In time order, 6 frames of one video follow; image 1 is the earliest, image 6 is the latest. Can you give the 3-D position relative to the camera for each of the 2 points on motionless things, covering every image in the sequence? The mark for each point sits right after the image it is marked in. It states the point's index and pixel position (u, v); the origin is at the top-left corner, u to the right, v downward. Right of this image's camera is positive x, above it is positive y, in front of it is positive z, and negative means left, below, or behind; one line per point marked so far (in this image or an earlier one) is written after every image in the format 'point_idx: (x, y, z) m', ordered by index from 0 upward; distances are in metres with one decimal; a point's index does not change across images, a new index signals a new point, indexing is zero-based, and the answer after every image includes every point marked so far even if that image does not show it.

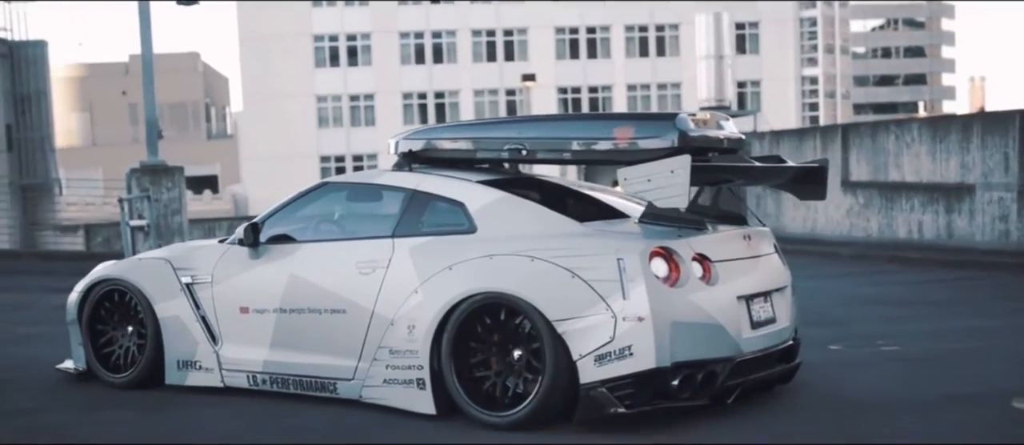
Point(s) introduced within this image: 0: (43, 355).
0: (-3.3, -0.9, +9.5) m
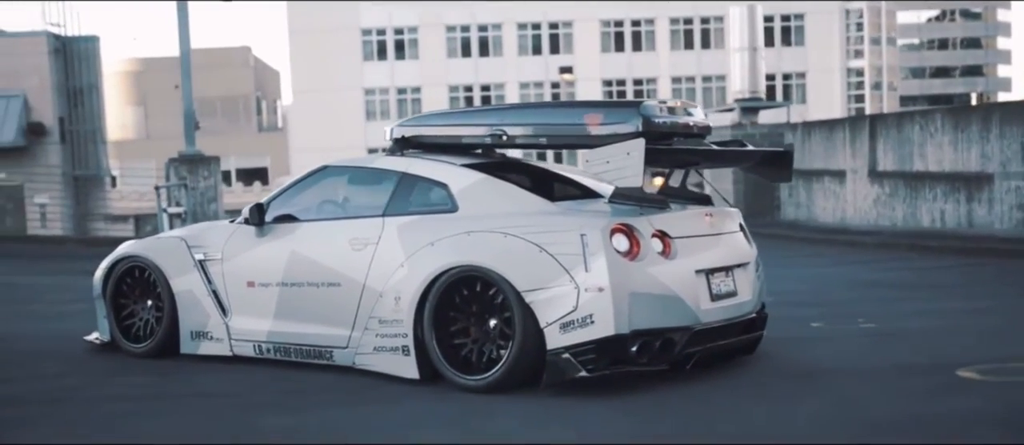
0: (-3.3, -0.8, +10.2) m
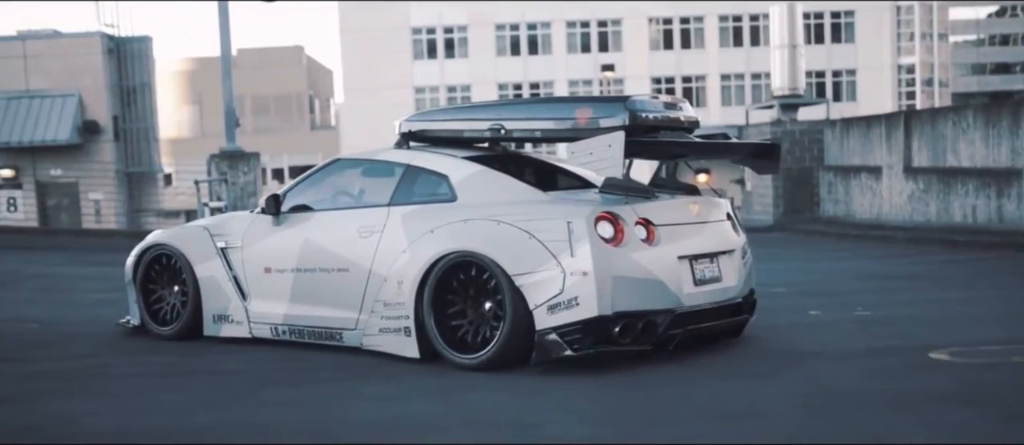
0: (-3.2, -0.7, +10.8) m
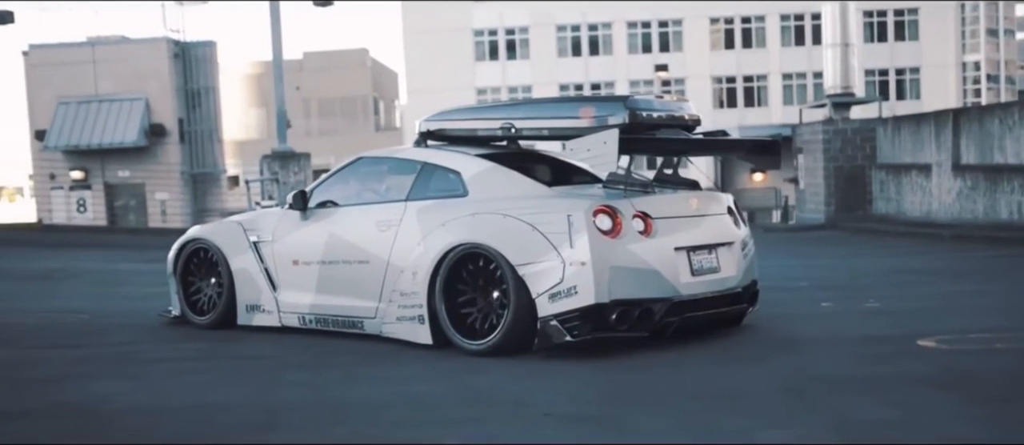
0: (-3.0, -0.7, +11.4) m
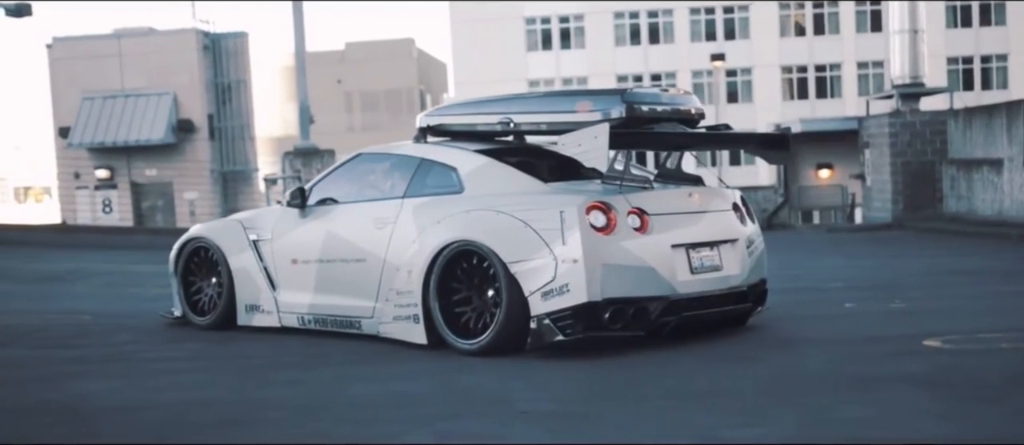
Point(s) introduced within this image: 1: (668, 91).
0: (-2.9, -0.7, +11.3) m
1: (+0.9, +0.8, +8.0) m
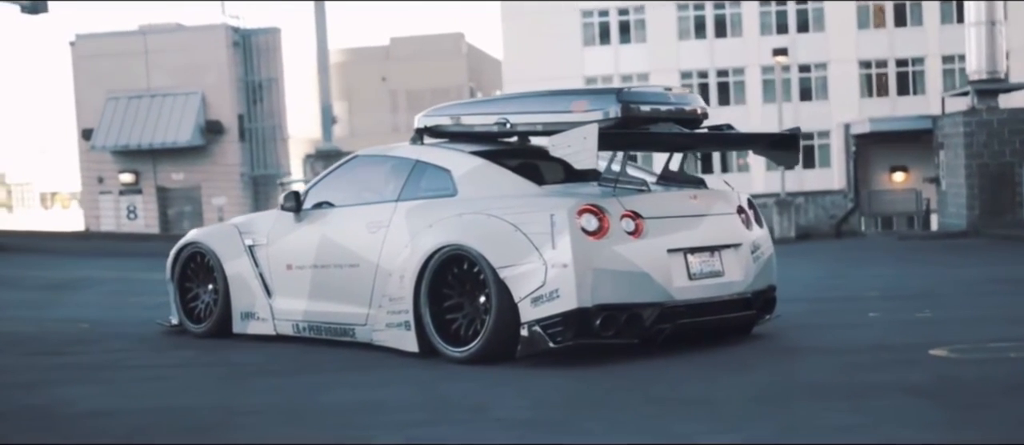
0: (-2.8, -0.7, +11.1) m
1: (+0.9, +0.8, +7.7) m
